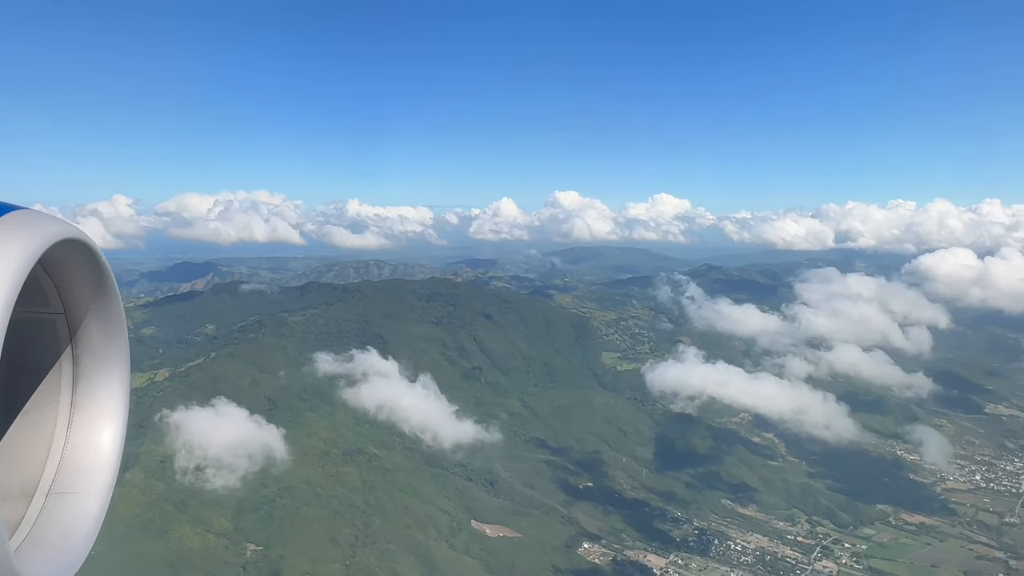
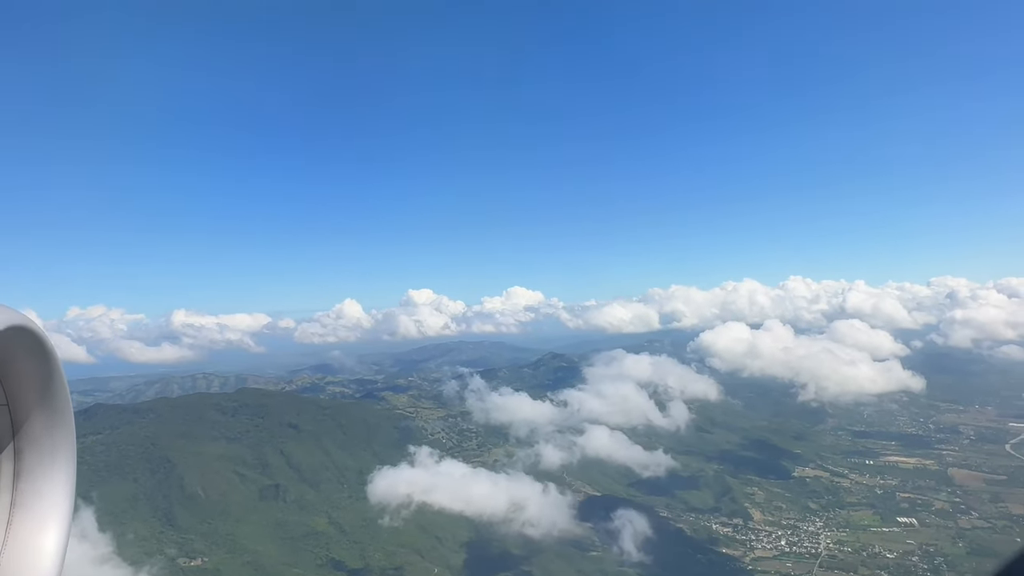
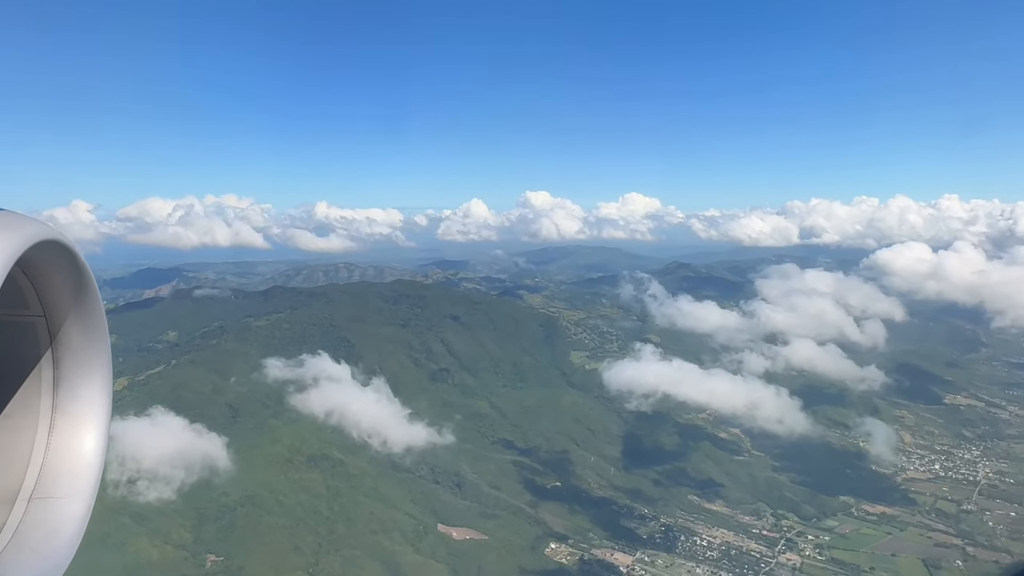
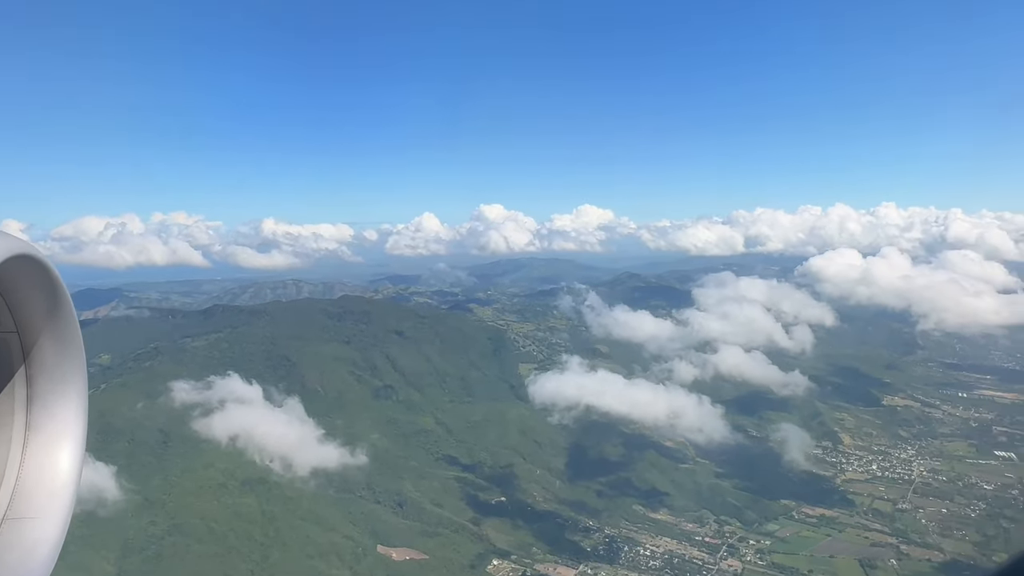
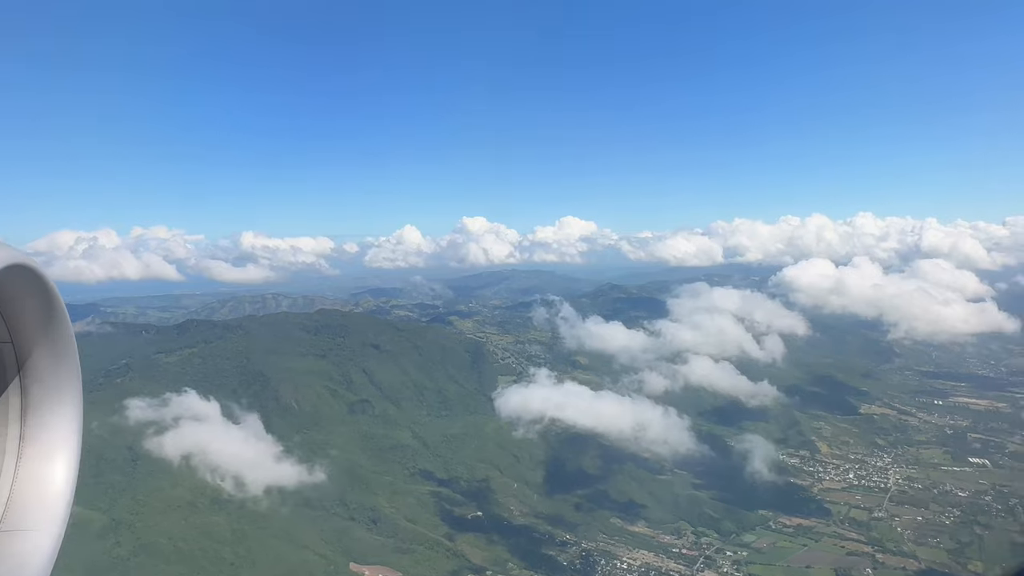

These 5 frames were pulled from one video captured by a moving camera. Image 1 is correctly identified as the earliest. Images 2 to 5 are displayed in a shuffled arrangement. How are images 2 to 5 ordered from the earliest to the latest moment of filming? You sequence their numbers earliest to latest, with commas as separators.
3, 4, 5, 2
